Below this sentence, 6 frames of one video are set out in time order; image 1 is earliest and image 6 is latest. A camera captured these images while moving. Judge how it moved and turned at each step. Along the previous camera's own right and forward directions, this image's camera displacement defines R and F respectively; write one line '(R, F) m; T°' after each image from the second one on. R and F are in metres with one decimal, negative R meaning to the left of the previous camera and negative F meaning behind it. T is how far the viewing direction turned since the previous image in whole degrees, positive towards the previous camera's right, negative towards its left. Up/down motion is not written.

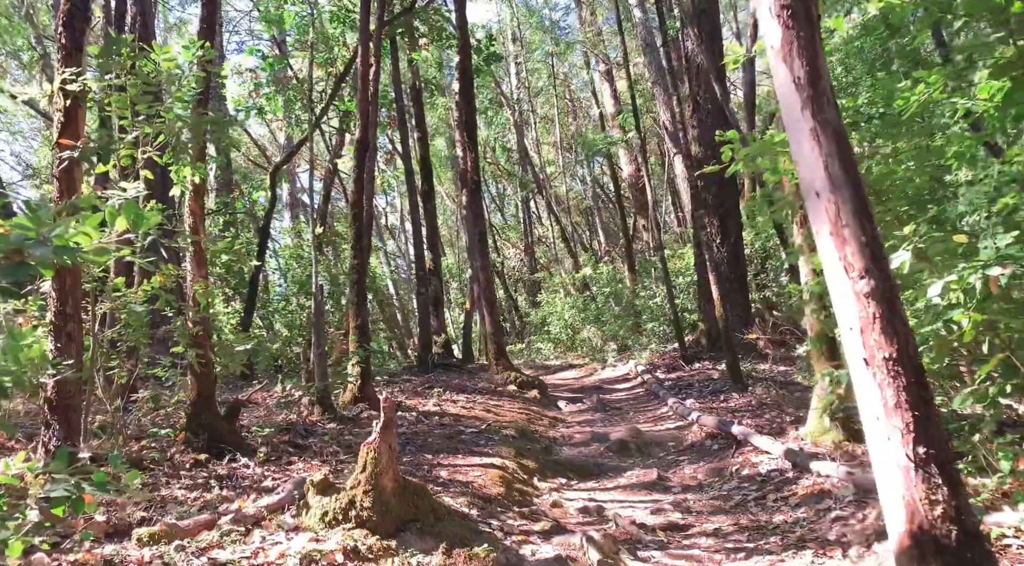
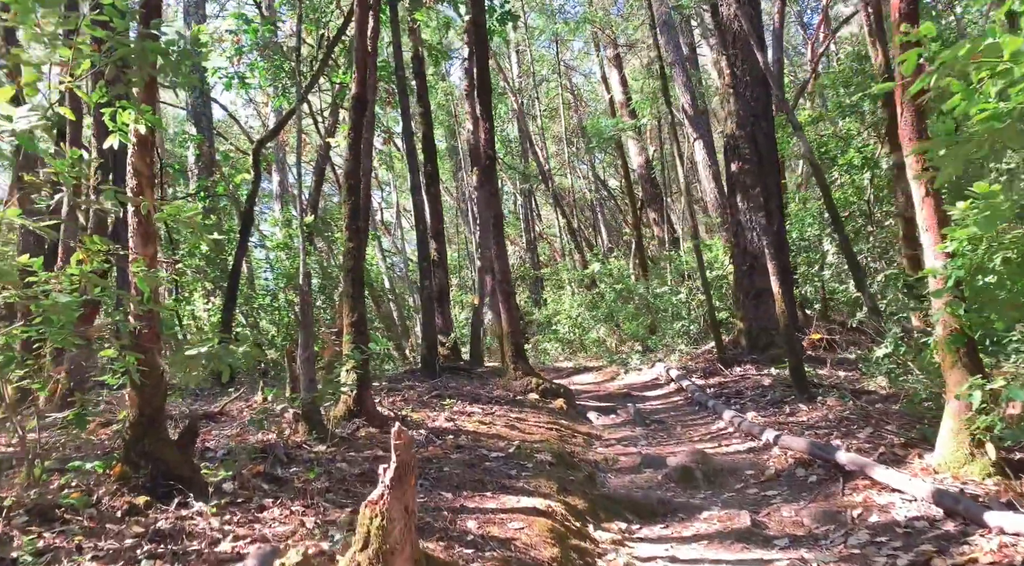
(-0.3, +1.6) m; 0°
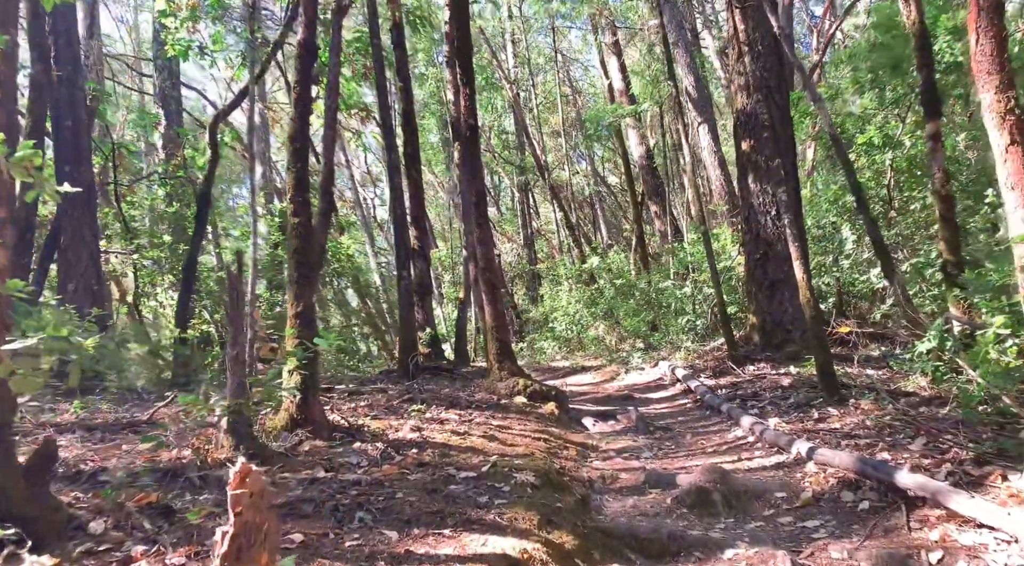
(+0.2, +1.2) m; 0°
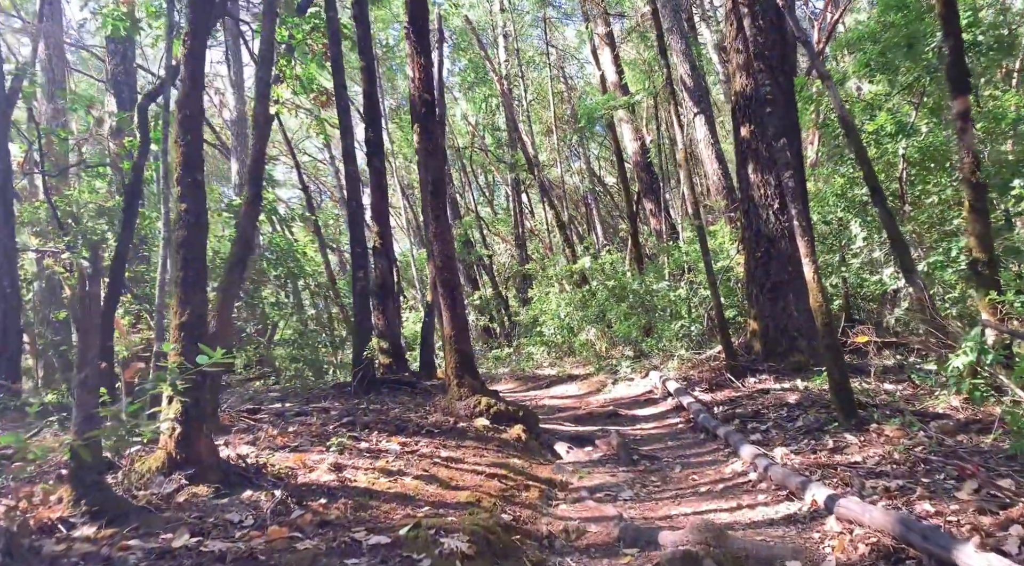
(+0.4, +1.2) m; 0°
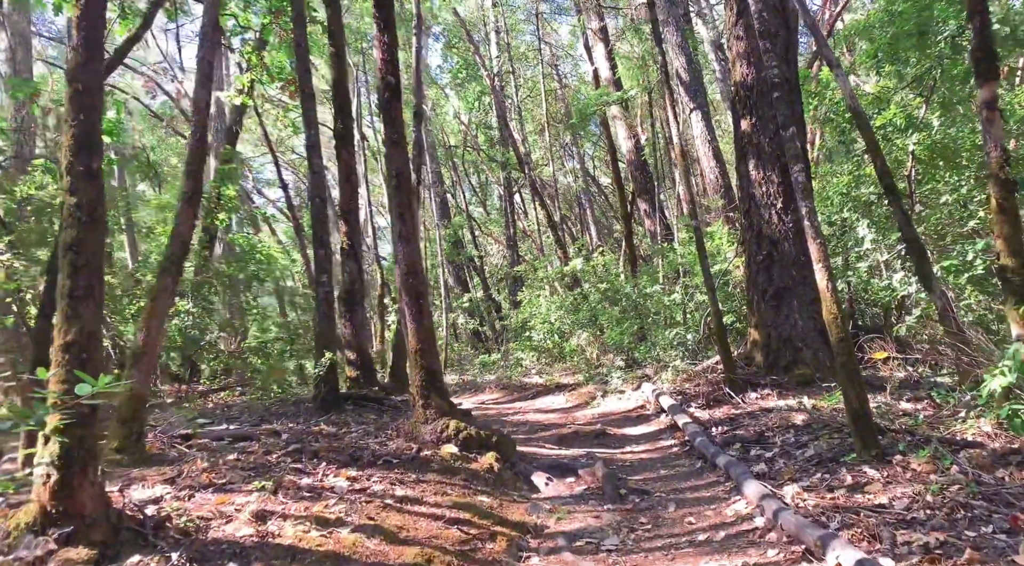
(+0.2, +0.8) m; 0°
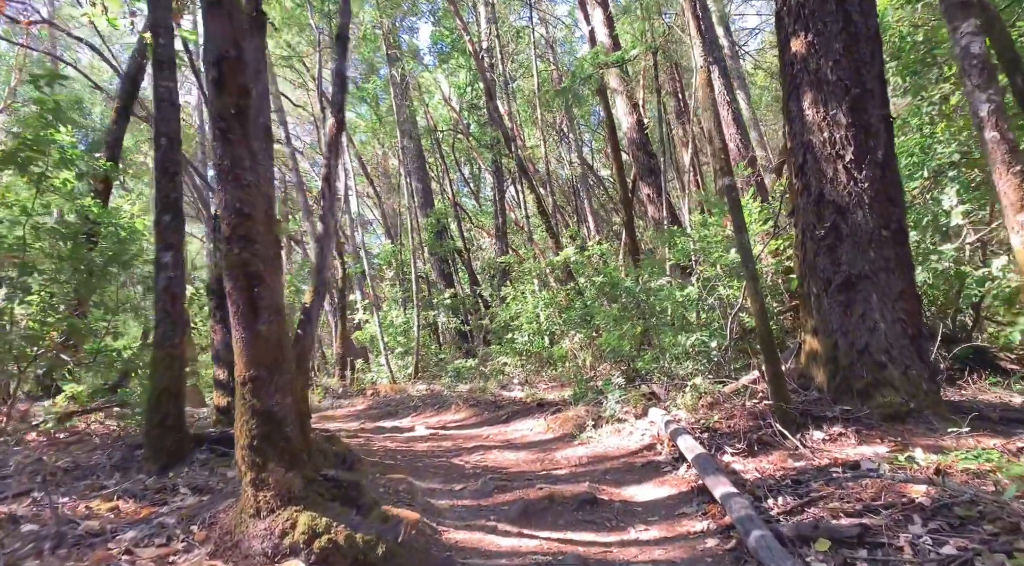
(+0.4, +2.9) m; 0°
